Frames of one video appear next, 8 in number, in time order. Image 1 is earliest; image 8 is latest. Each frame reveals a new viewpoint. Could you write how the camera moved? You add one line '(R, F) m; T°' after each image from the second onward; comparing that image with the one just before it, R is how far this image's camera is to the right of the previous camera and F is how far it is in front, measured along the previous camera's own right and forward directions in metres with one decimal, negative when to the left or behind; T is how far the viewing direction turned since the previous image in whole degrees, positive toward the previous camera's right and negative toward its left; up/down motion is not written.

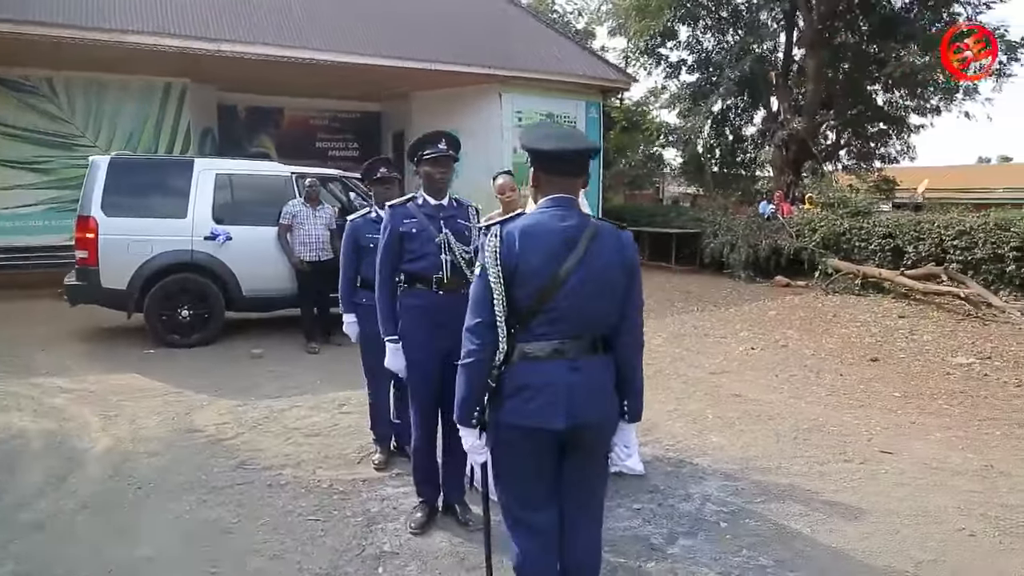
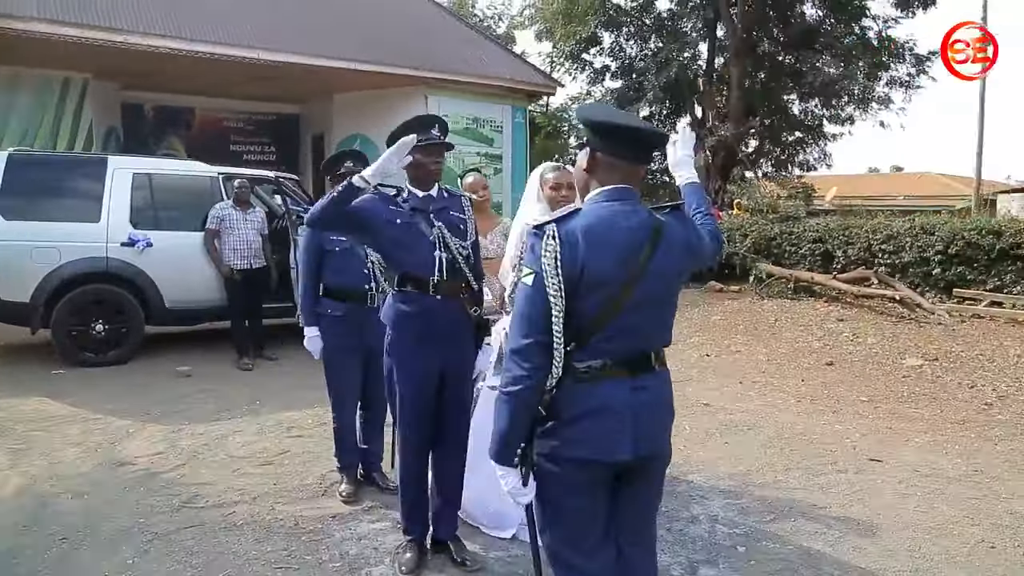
(-0.5, +0.5) m; +7°
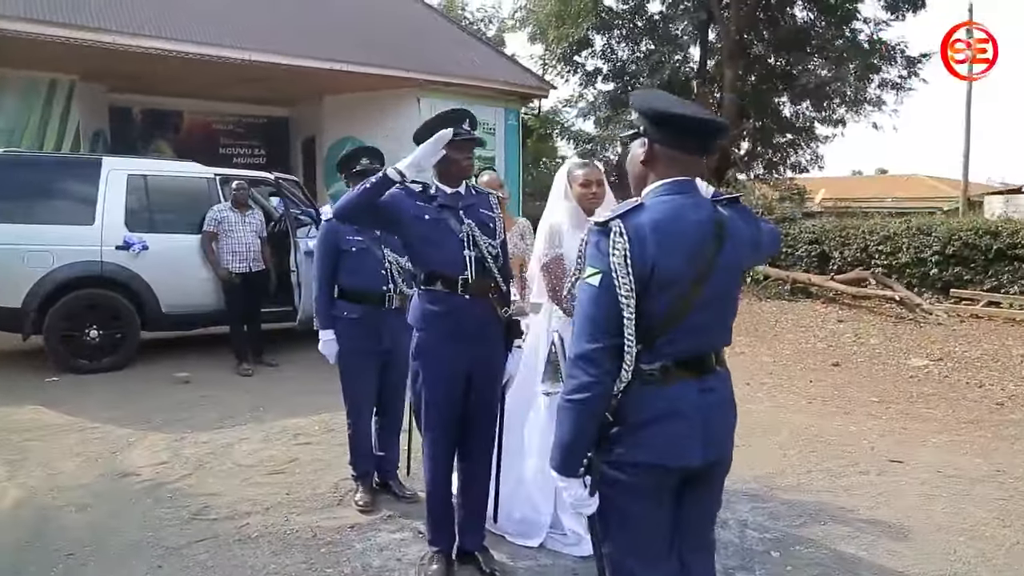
(-0.2, +0.1) m; +1°
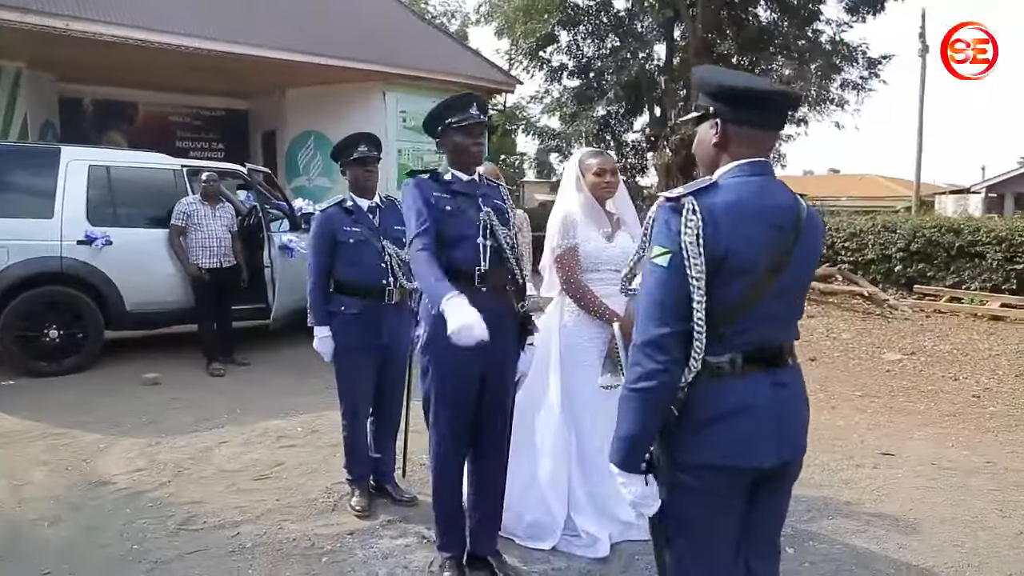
(-0.3, +0.2) m; +3°
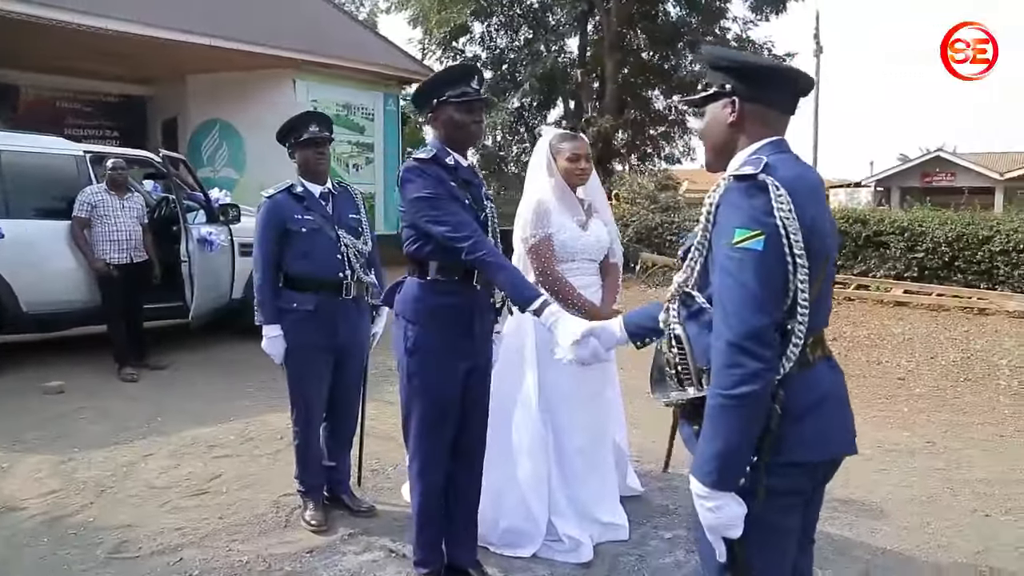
(-0.3, +0.3) m; +7°
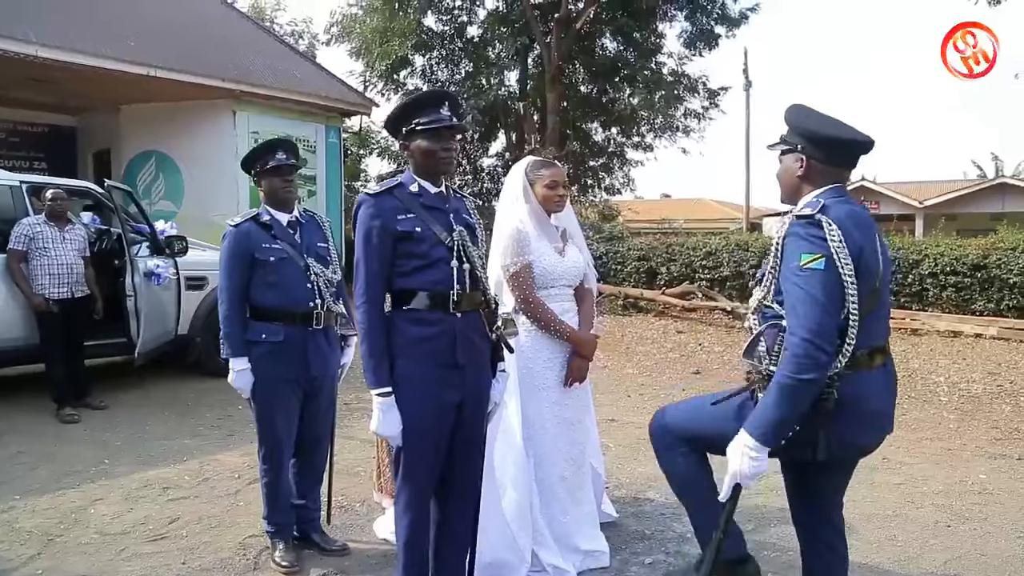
(-0.2, 0.0) m; +5°
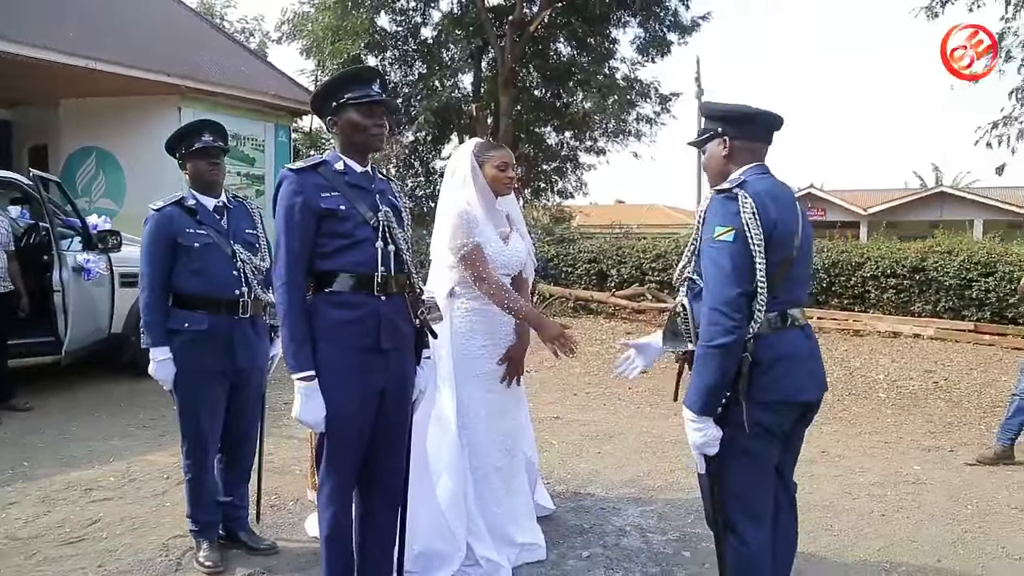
(+0.1, +0.1) m; +3°
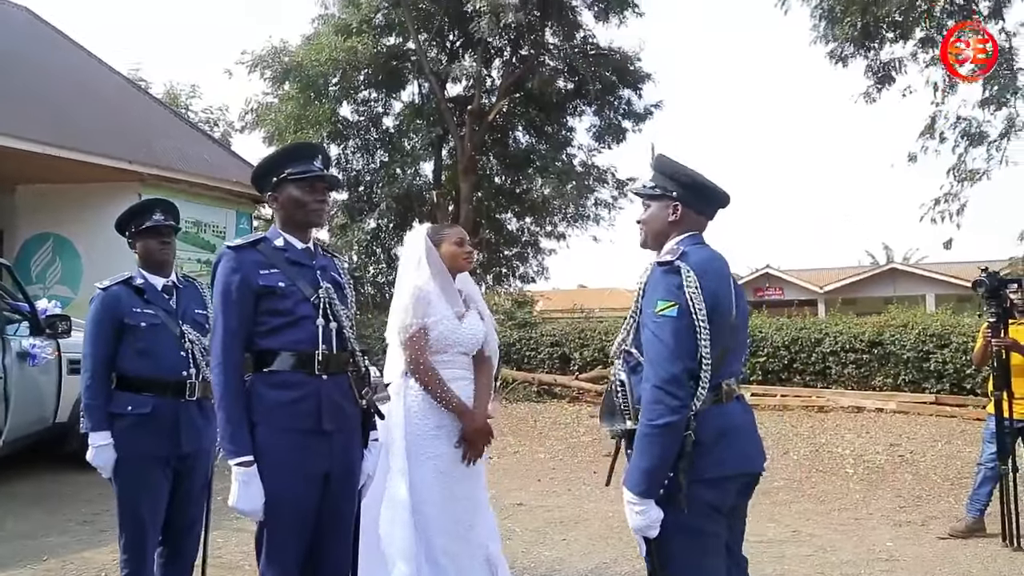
(0.0, +0.1) m; +3°
